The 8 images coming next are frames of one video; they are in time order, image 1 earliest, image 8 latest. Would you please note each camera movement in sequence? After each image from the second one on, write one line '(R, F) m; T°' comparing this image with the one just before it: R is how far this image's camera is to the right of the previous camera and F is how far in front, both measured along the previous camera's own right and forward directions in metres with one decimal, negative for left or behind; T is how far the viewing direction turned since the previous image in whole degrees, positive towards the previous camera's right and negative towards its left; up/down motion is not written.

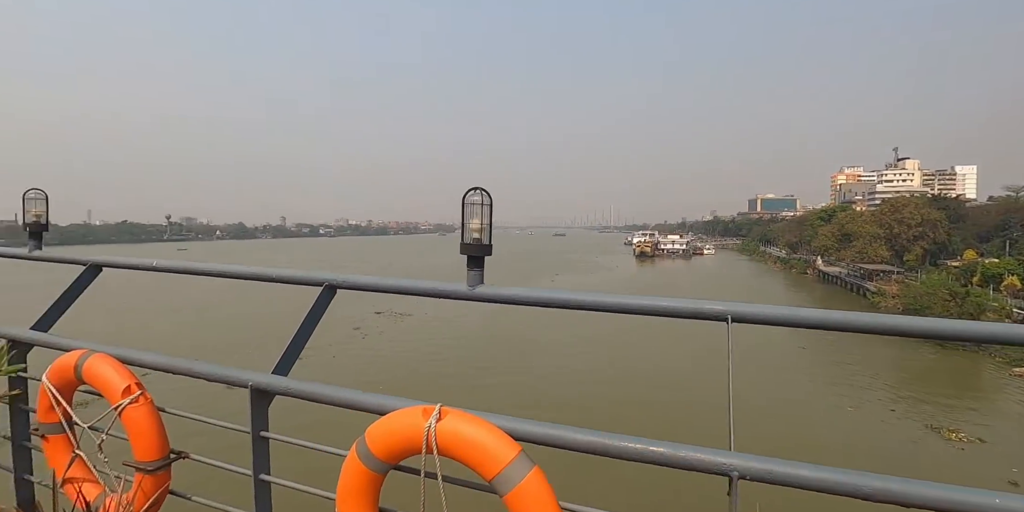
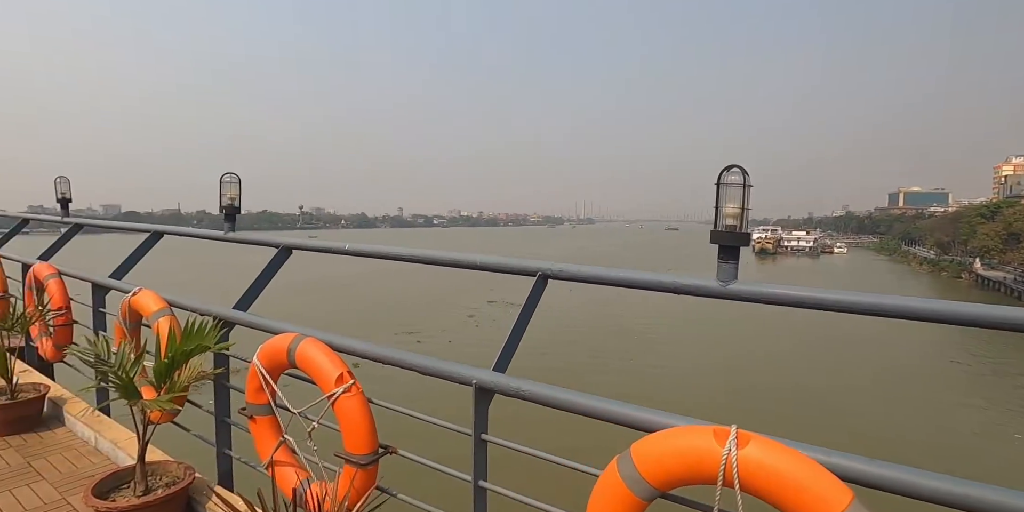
(-0.4, +0.2) m; -11°
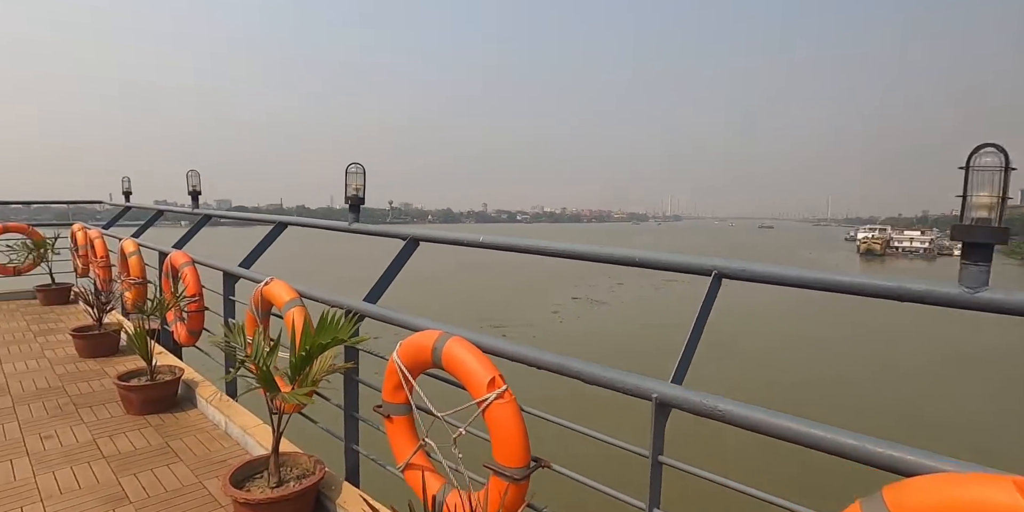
(-0.2, +0.2) m; -8°
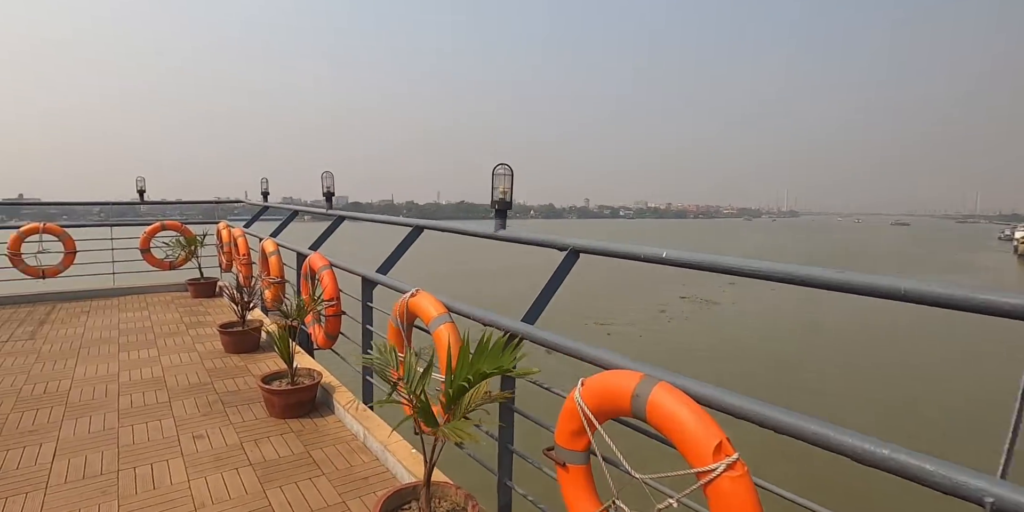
(-0.3, +0.3) m; -10°
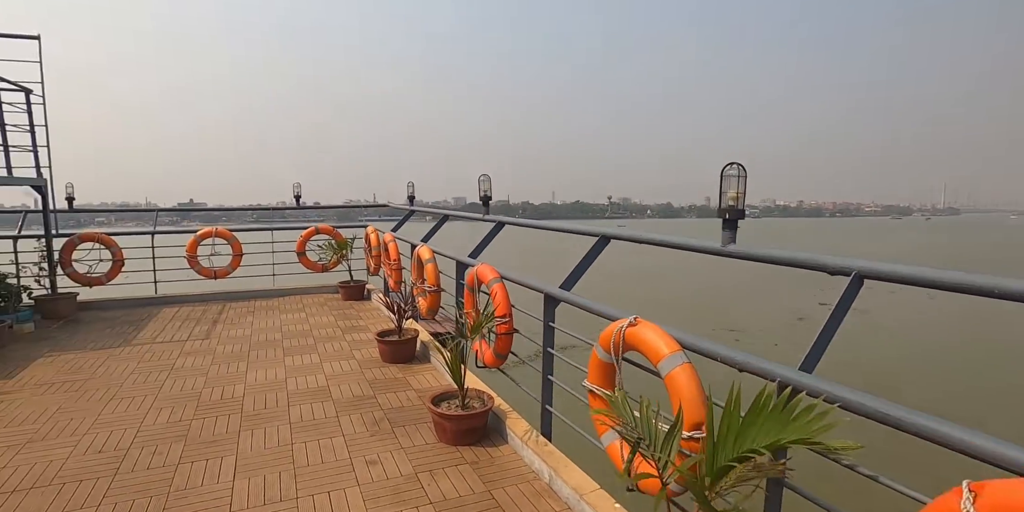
(-0.4, +0.4) m; -11°
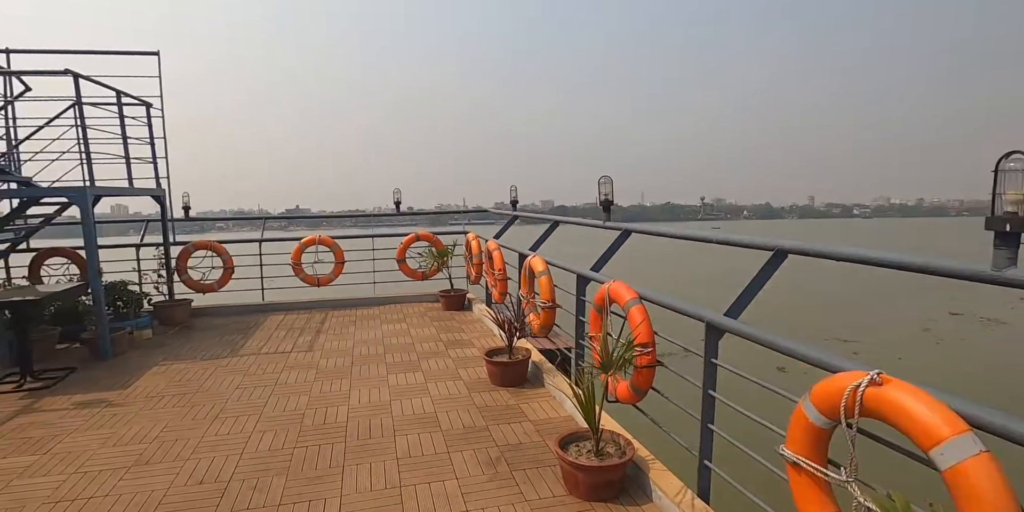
(-0.3, +0.5) m; -9°
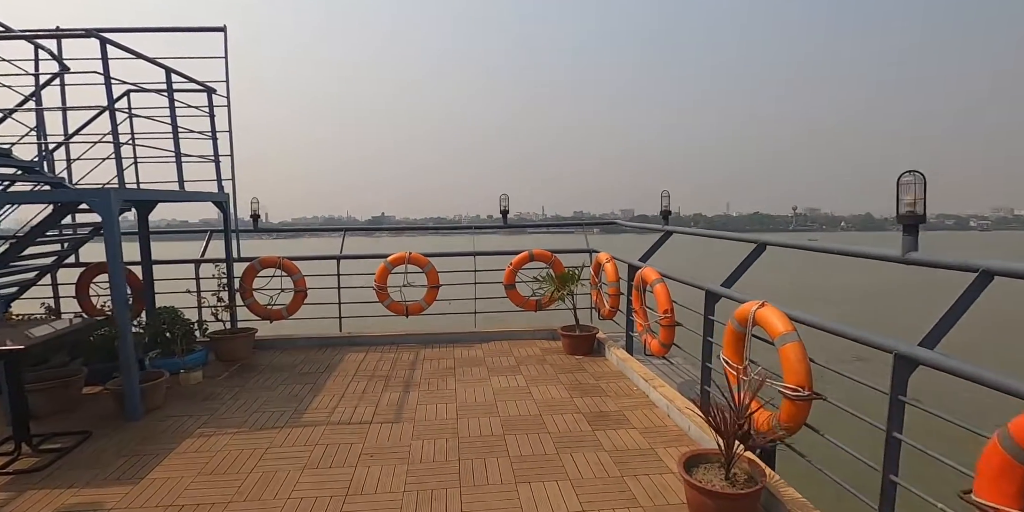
(-0.6, +1.5) m; -8°
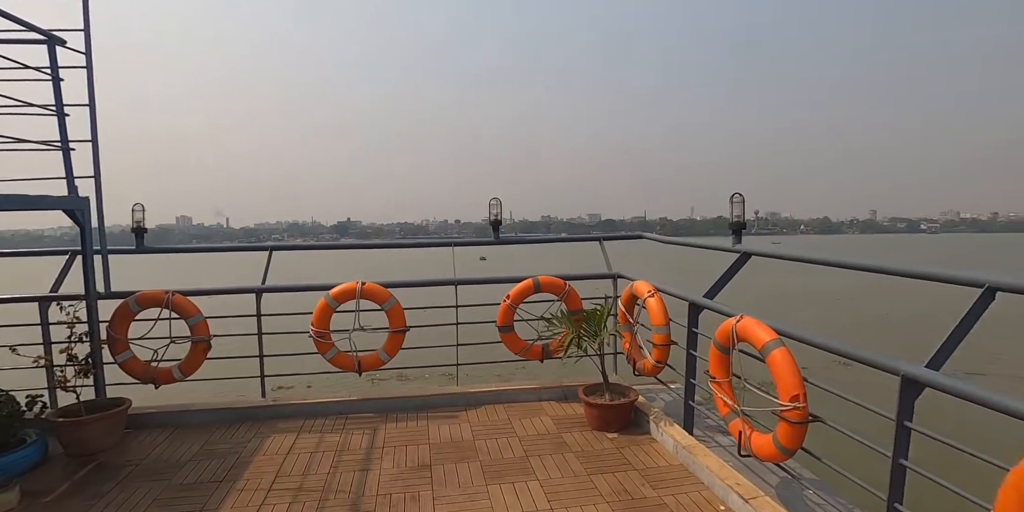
(-0.2, +1.5) m; +3°
